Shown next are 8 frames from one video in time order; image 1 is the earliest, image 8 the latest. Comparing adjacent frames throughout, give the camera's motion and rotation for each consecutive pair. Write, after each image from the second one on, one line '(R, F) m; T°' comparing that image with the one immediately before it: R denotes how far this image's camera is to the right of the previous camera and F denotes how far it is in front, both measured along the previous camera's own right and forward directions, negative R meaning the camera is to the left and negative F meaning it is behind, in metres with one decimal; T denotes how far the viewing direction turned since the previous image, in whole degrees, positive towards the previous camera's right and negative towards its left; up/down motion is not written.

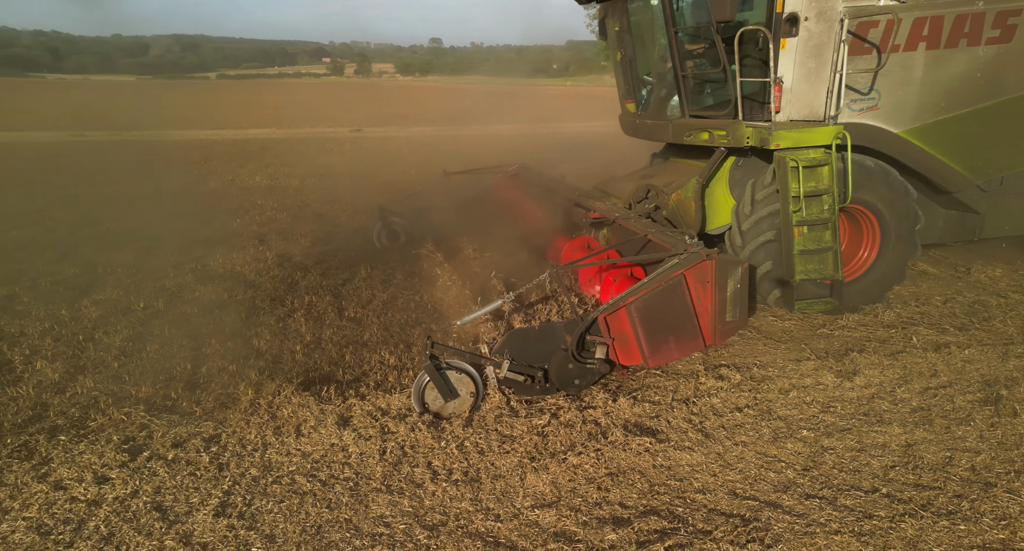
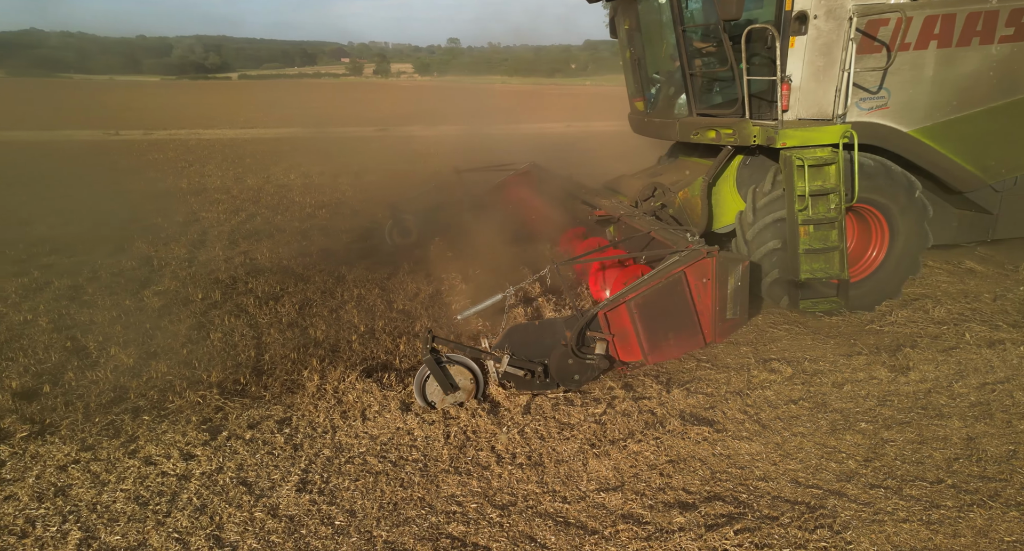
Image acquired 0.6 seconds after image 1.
(-0.2, -0.1) m; -2°
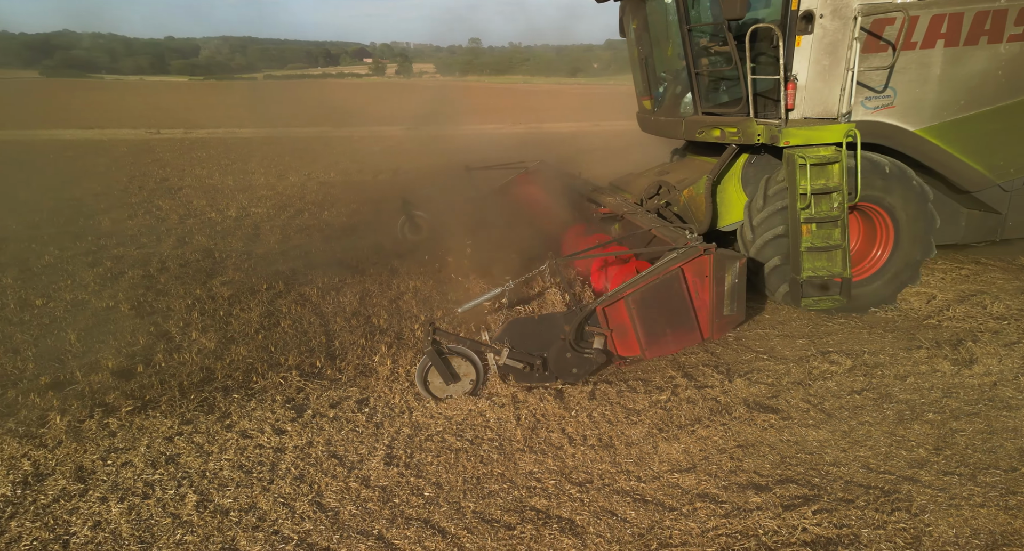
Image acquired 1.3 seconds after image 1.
(-0.3, -0.1) m; -3°
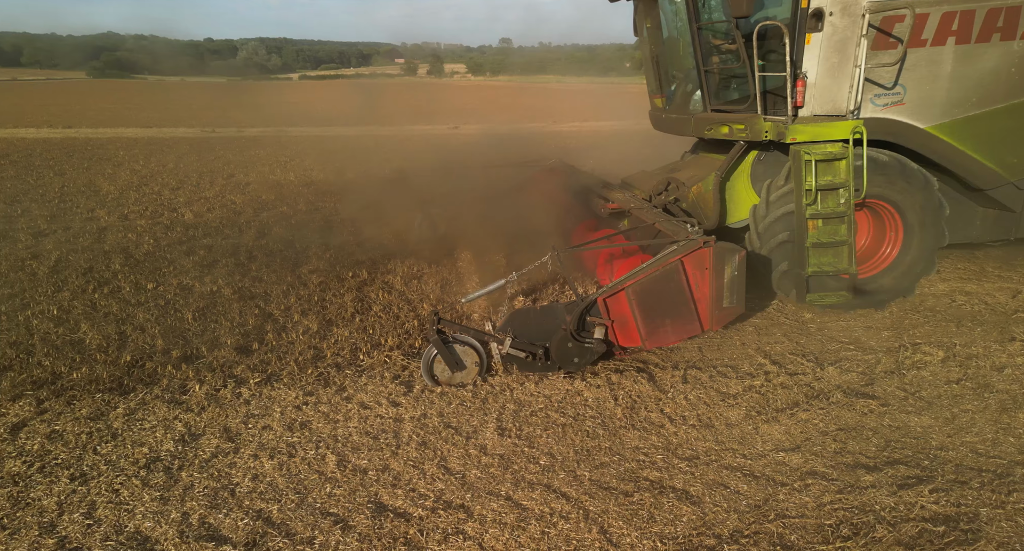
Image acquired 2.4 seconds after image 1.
(-0.4, -0.2) m; -4°
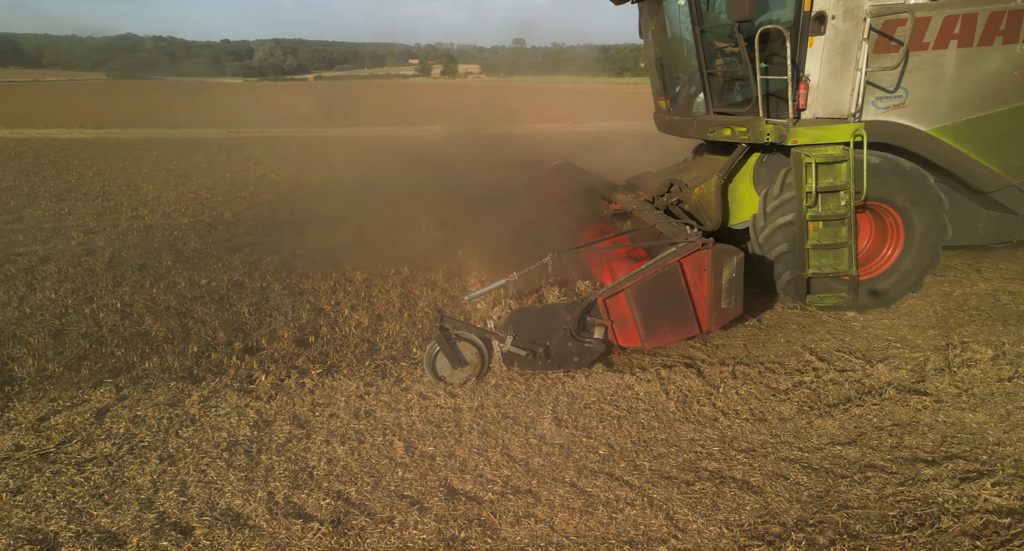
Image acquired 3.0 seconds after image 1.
(-0.2, -0.1) m; -2°
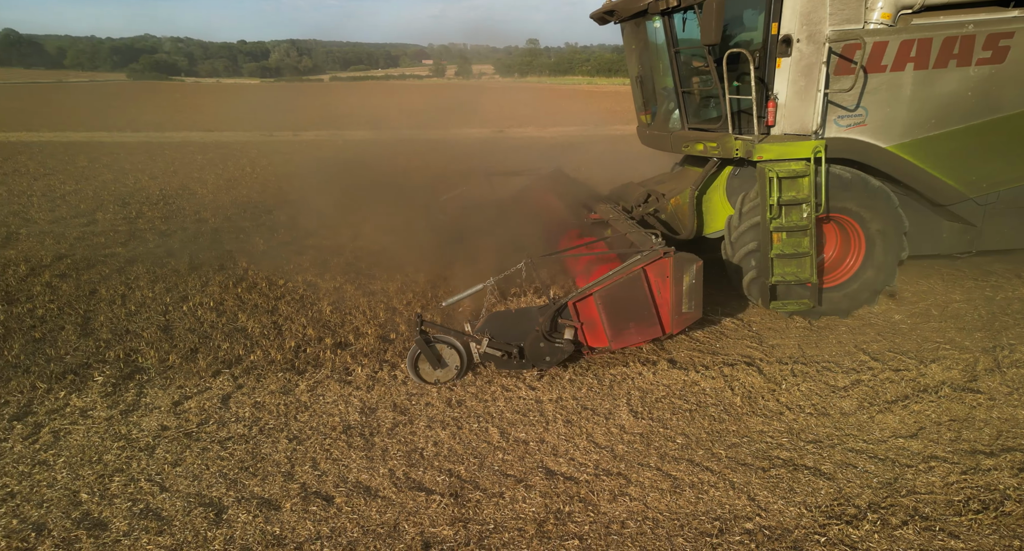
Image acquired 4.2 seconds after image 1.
(-0.3, -0.3) m; -2°
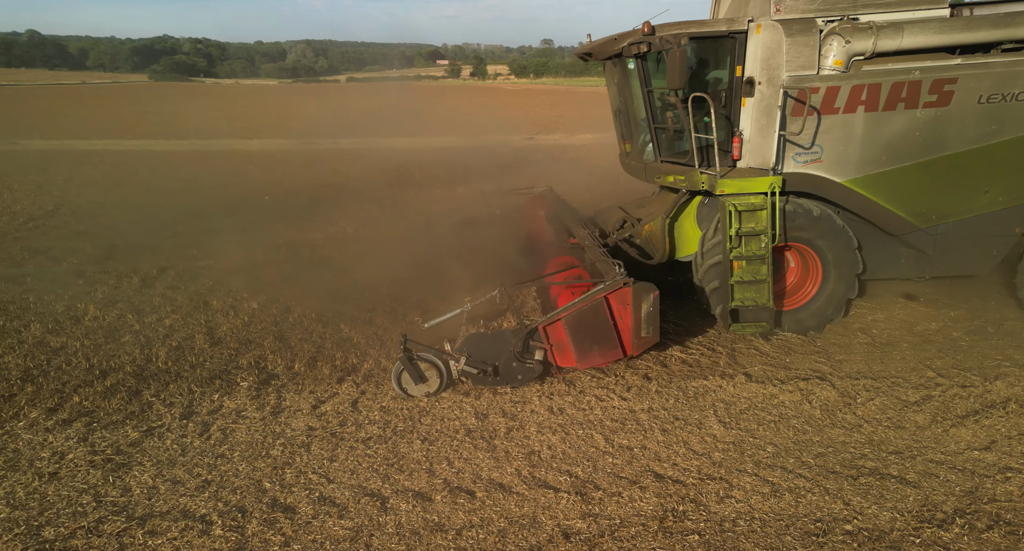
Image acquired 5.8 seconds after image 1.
(-0.4, -0.4) m; -3°
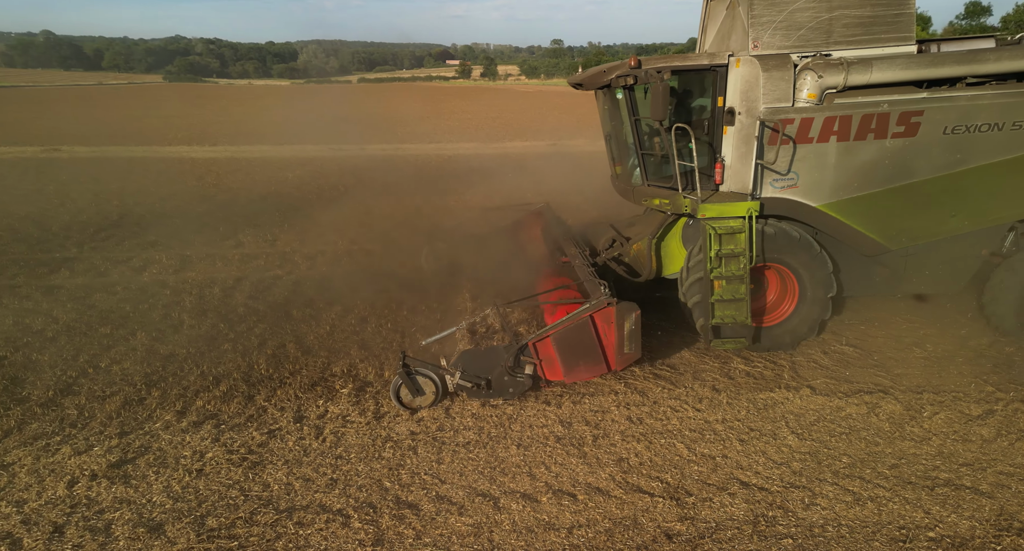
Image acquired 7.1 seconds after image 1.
(-0.4, -0.3) m; -2°
